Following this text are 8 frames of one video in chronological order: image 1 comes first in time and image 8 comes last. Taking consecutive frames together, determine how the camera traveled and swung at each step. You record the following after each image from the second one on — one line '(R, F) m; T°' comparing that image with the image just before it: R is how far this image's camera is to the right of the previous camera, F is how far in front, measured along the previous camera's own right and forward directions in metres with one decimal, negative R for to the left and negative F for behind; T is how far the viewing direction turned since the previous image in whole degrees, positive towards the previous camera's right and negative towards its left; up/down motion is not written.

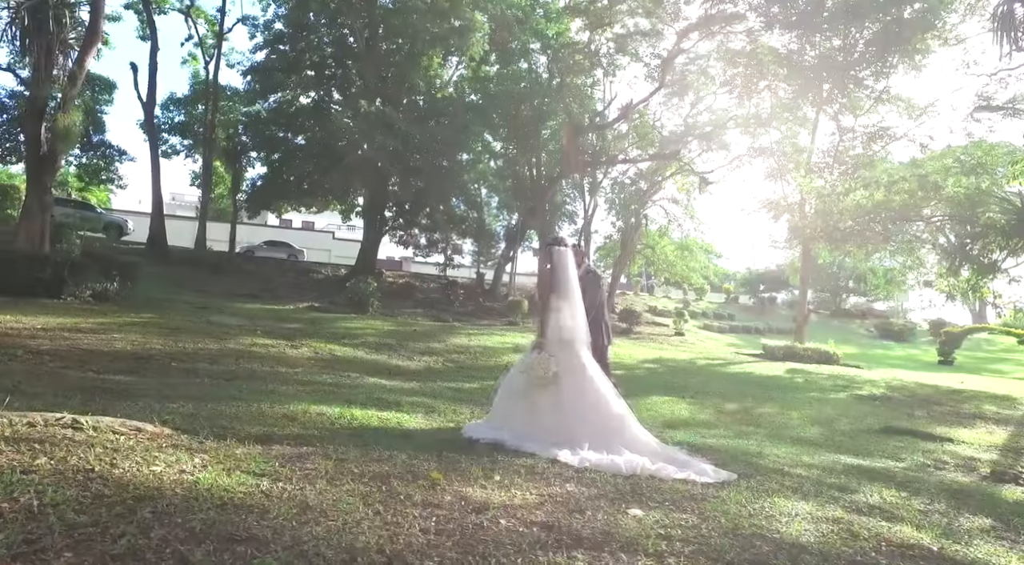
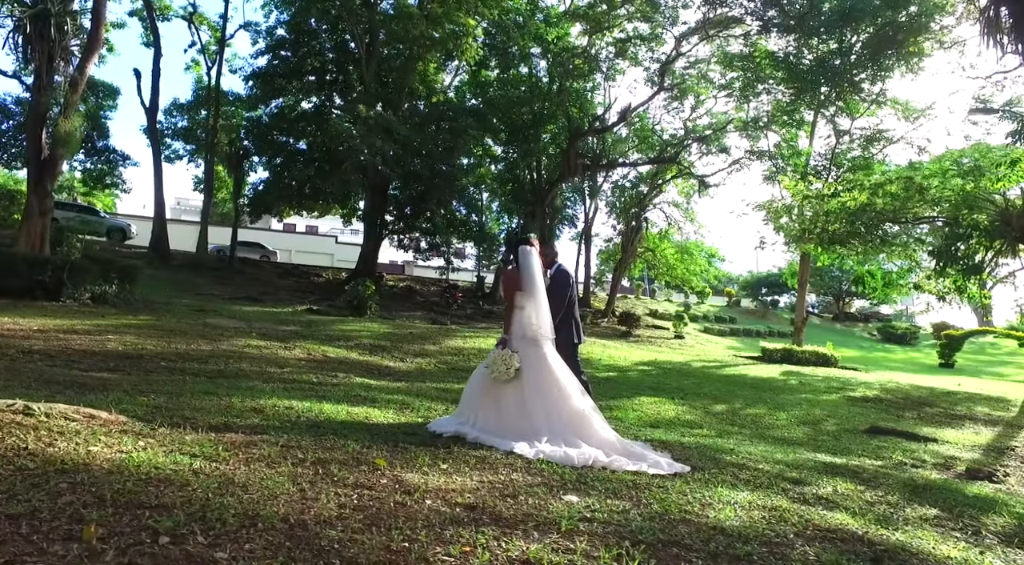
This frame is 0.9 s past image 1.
(+0.3, -0.1) m; -1°
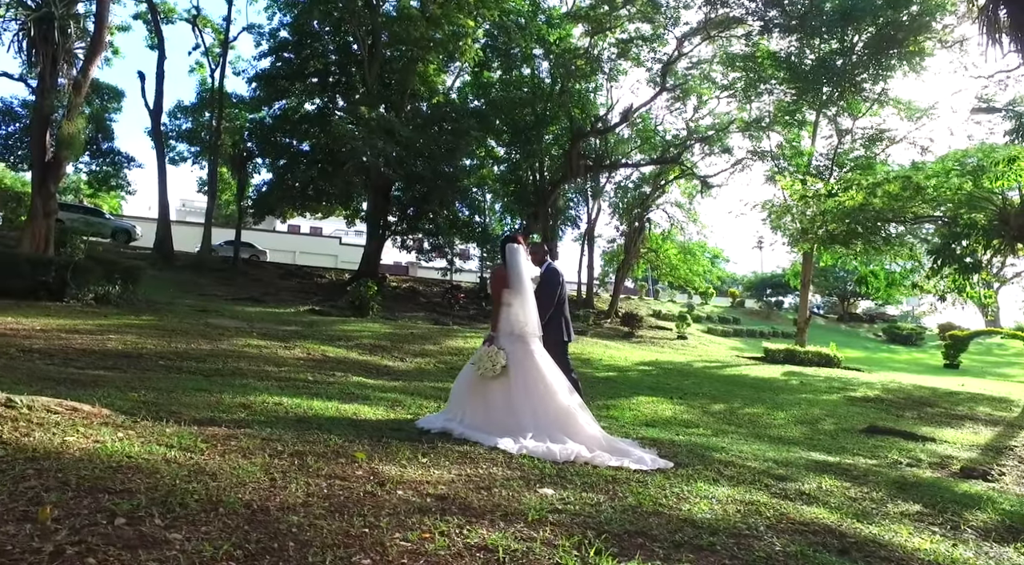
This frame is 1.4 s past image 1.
(+0.1, -0.1) m; 0°
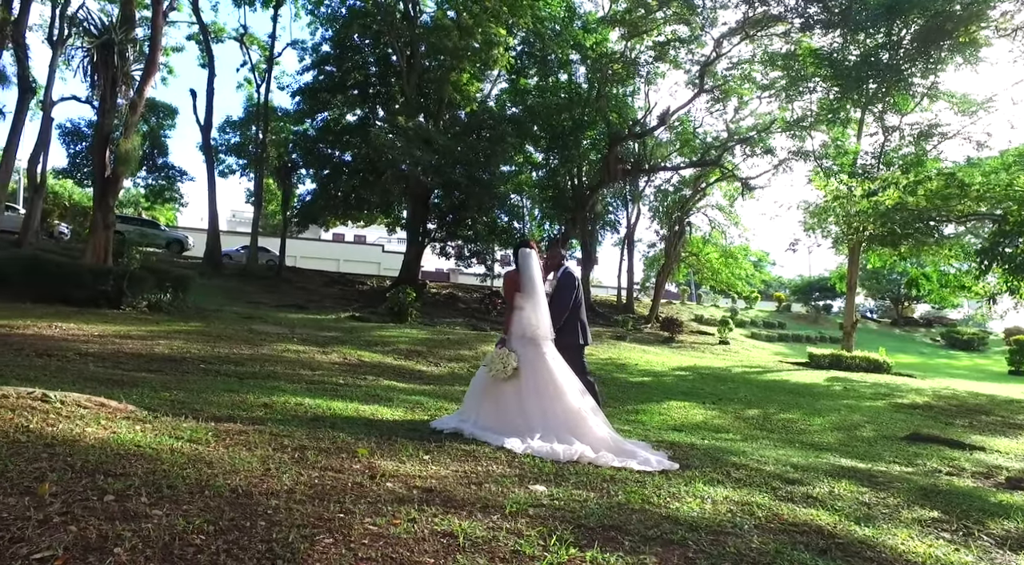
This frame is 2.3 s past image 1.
(+0.2, -0.1) m; -4°
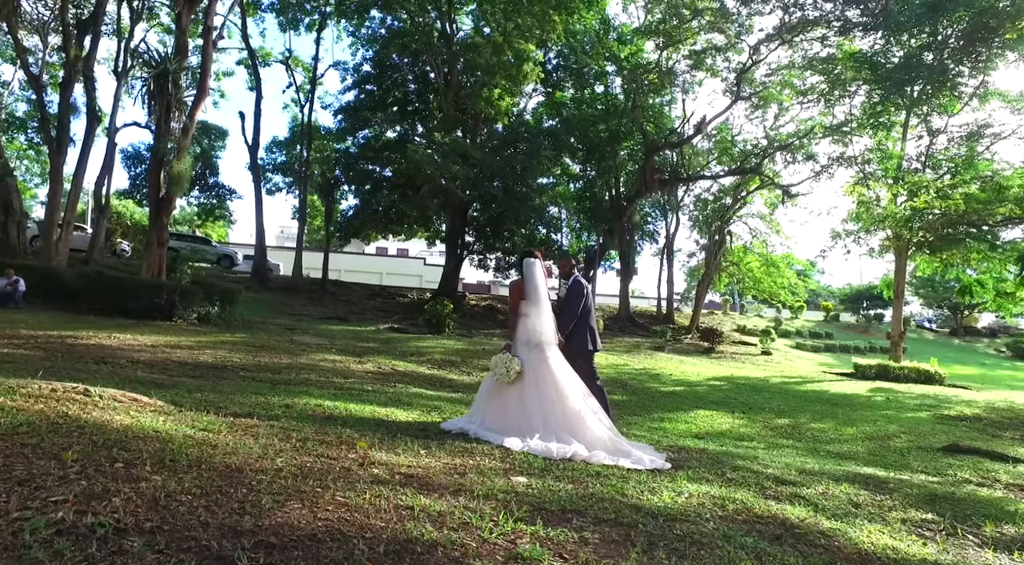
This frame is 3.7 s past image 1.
(+0.3, -0.3) m; -4°
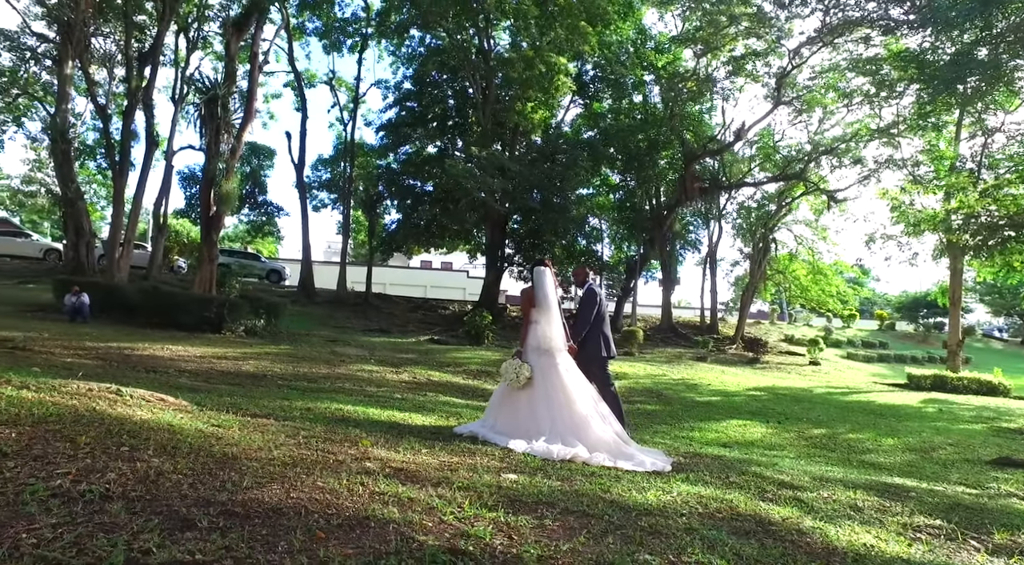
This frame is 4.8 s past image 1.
(+0.3, -0.2) m; -4°
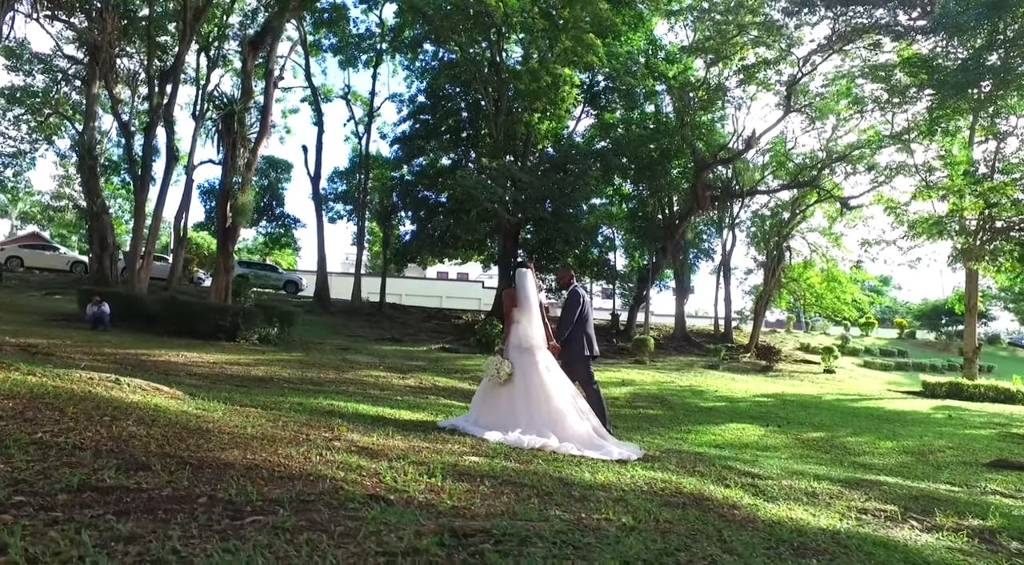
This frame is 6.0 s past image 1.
(+0.3, -0.3) m; -2°
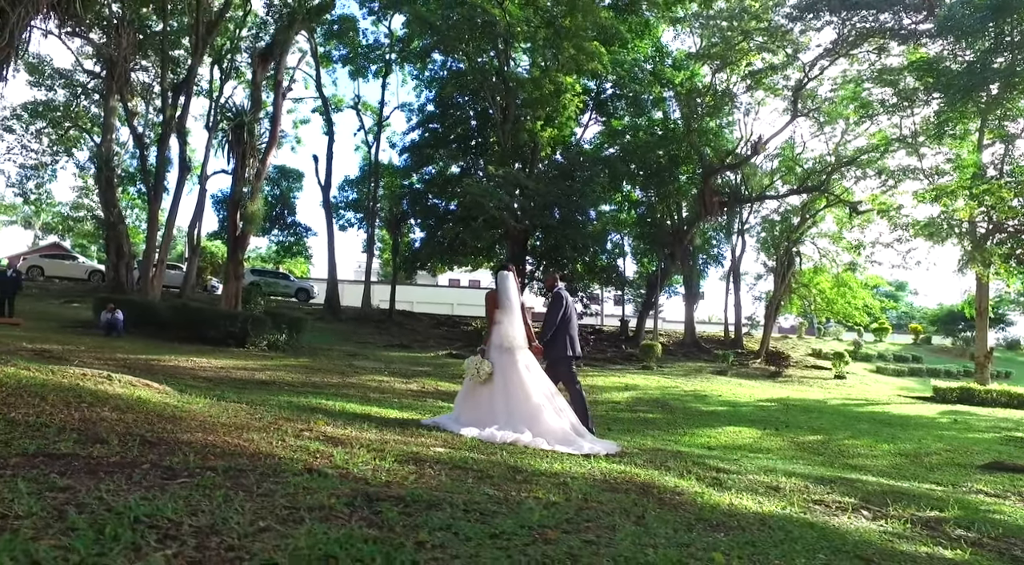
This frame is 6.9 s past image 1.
(+0.3, -0.2) m; -1°
